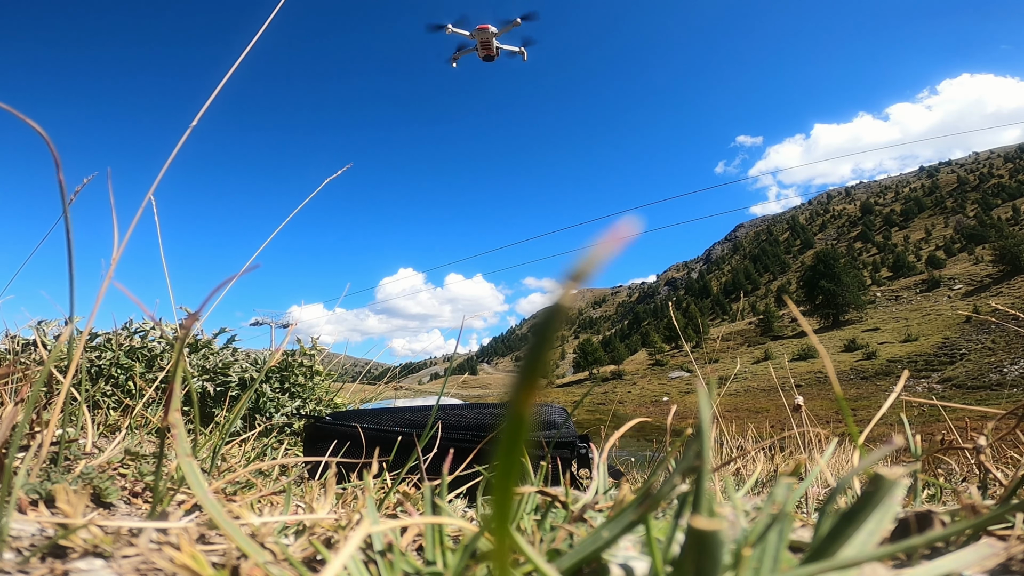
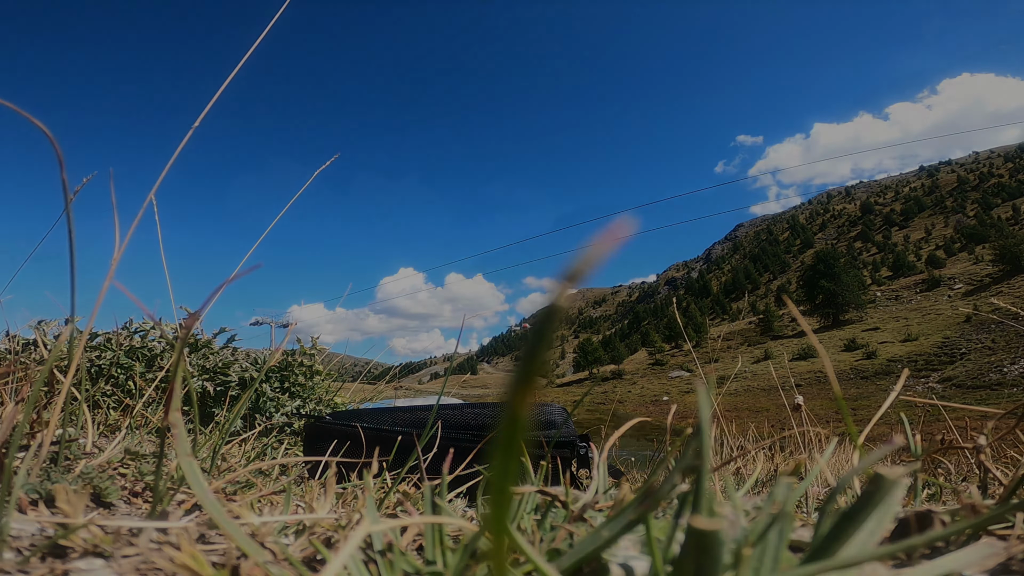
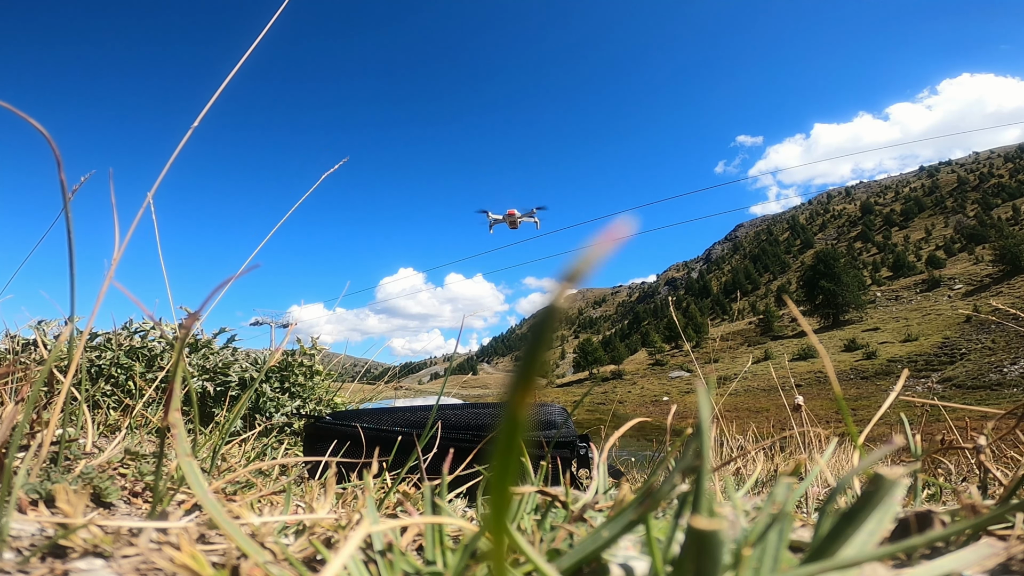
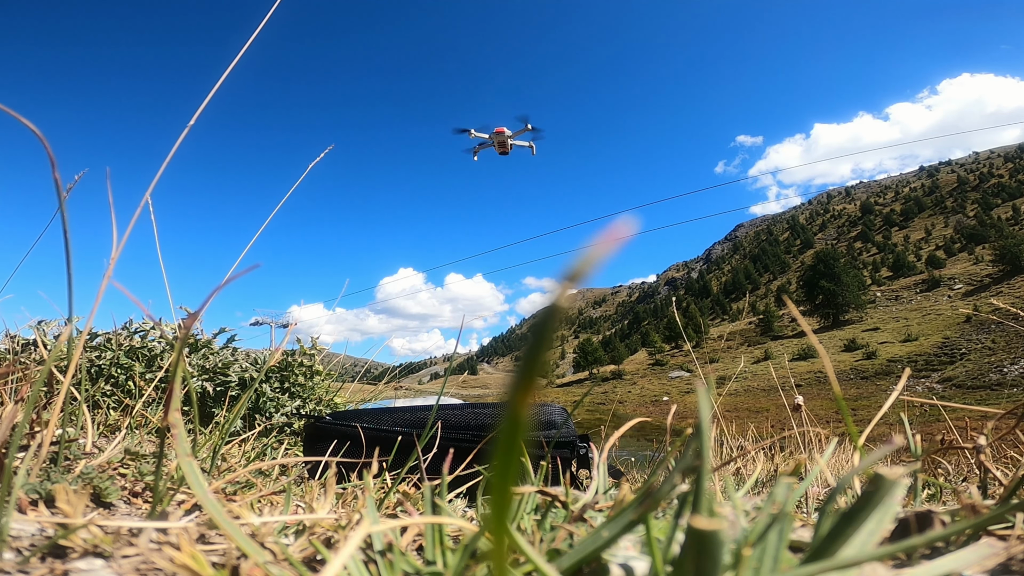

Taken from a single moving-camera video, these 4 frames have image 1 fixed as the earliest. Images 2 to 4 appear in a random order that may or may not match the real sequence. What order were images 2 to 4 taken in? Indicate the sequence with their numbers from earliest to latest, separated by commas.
4, 3, 2
